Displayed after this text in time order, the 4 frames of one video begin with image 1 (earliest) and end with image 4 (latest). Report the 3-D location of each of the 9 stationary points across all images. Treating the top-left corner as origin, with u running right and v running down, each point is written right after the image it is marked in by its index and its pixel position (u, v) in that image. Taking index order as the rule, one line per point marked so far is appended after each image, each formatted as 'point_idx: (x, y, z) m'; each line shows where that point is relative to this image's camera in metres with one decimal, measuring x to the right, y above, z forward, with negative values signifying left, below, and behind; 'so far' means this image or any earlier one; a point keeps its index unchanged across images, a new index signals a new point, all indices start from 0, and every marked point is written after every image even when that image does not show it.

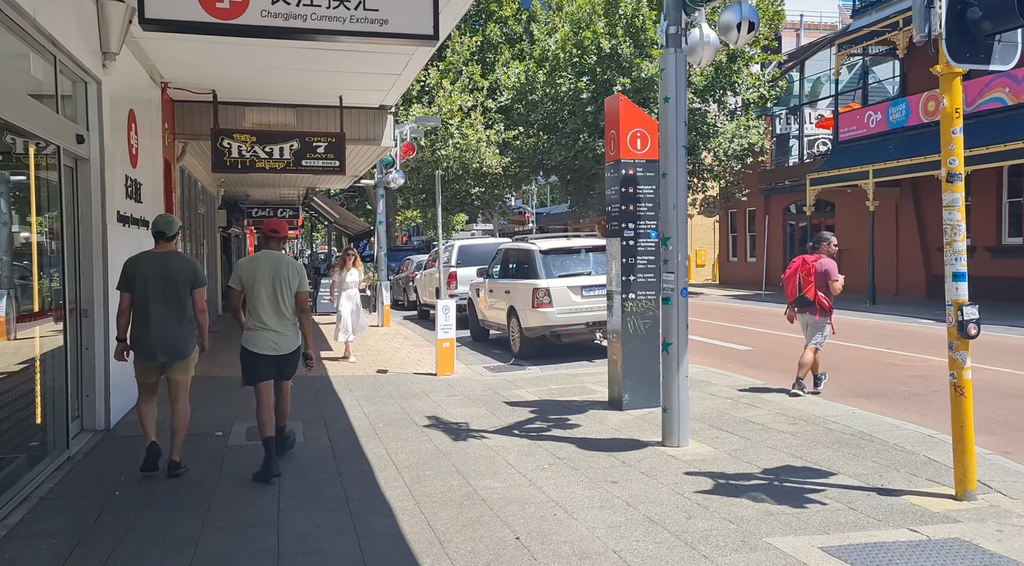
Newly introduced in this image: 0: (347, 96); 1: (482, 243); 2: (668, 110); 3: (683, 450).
0: (-2.4, +2.7, +11.2) m
1: (-0.6, +0.8, +16.2) m
2: (+1.2, +1.3, +5.9) m
3: (+1.3, -1.2, +5.8) m
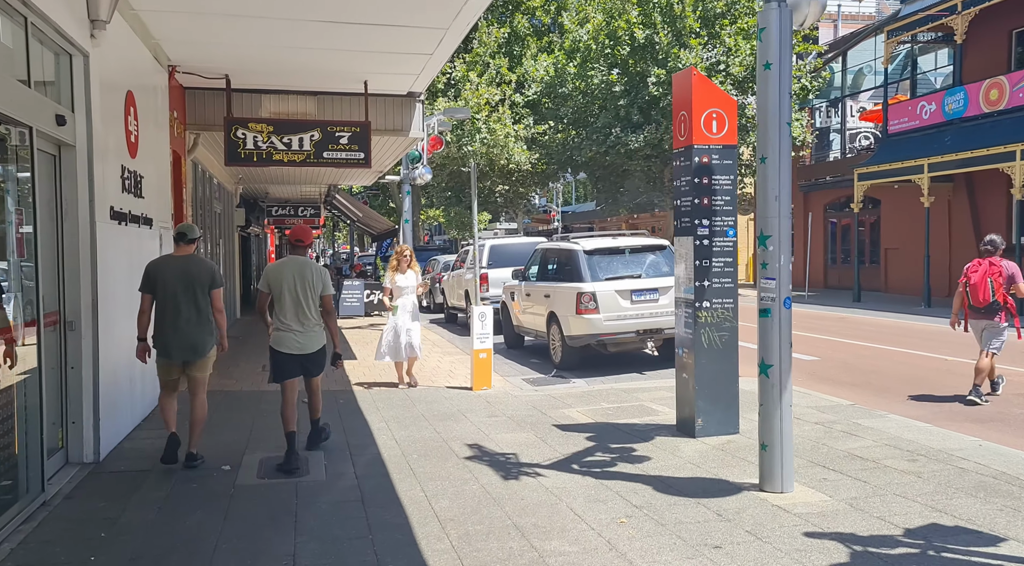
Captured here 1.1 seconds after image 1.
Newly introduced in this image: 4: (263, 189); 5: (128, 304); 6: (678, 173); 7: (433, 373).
0: (-1.8, +2.6, +10.2) m
1: (0.0, +0.8, +15.2) m
2: (+1.6, +1.2, +4.8) m
3: (+1.7, -1.3, +4.7) m
4: (-6.4, +2.4, +20.0) m
5: (-3.4, -0.2, +6.9) m
6: (+1.4, +0.9, +6.5) m
7: (-1.0, -1.2, +10.3) m
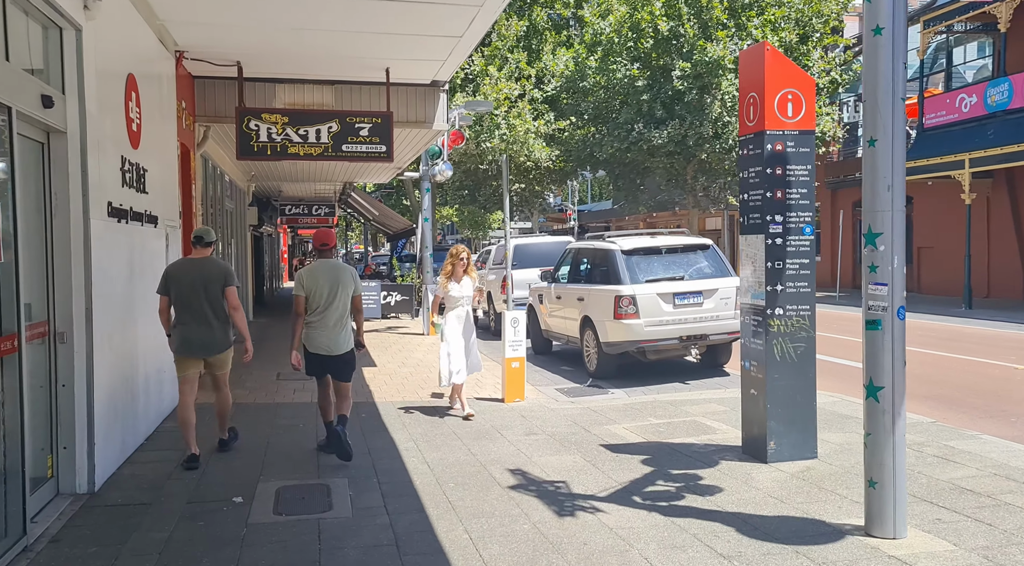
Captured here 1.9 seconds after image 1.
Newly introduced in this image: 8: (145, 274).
0: (-1.4, +2.6, +9.5) m
1: (+0.5, +0.7, +14.4) m
2: (+1.9, +1.2, +4.0) m
3: (+2.0, -1.3, +4.0) m
4: (-5.8, +2.4, +19.3) m
5: (-3.0, -0.2, +6.2) m
6: (+1.7, +0.9, +5.7) m
7: (-0.6, -1.2, +9.6) m
8: (-3.2, +0.1, +6.8) m
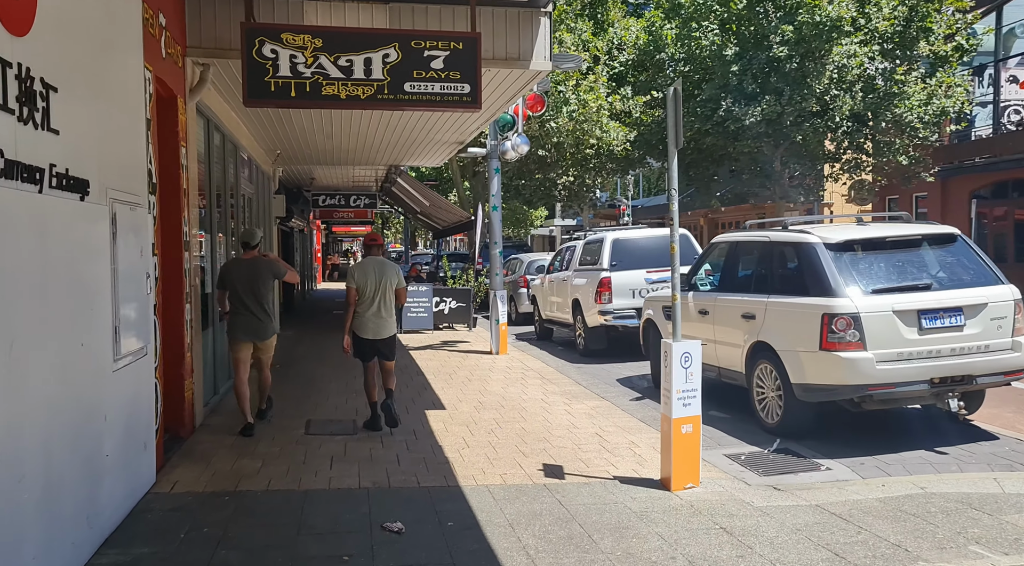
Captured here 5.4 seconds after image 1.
0: (-0.2, +2.5, +6.2) m
1: (+1.9, +0.7, +11.1) m
2: (+2.8, +1.1, +0.6) m
3: (+2.9, -1.4, +0.6) m
4: (-4.2, +2.3, +16.2) m
5: (-2.0, -0.3, +3.0) m
6: (+2.8, +0.8, +2.4) m
7: (+0.5, -1.3, +6.3) m
8: (-2.1, 0.0, +3.6) m
